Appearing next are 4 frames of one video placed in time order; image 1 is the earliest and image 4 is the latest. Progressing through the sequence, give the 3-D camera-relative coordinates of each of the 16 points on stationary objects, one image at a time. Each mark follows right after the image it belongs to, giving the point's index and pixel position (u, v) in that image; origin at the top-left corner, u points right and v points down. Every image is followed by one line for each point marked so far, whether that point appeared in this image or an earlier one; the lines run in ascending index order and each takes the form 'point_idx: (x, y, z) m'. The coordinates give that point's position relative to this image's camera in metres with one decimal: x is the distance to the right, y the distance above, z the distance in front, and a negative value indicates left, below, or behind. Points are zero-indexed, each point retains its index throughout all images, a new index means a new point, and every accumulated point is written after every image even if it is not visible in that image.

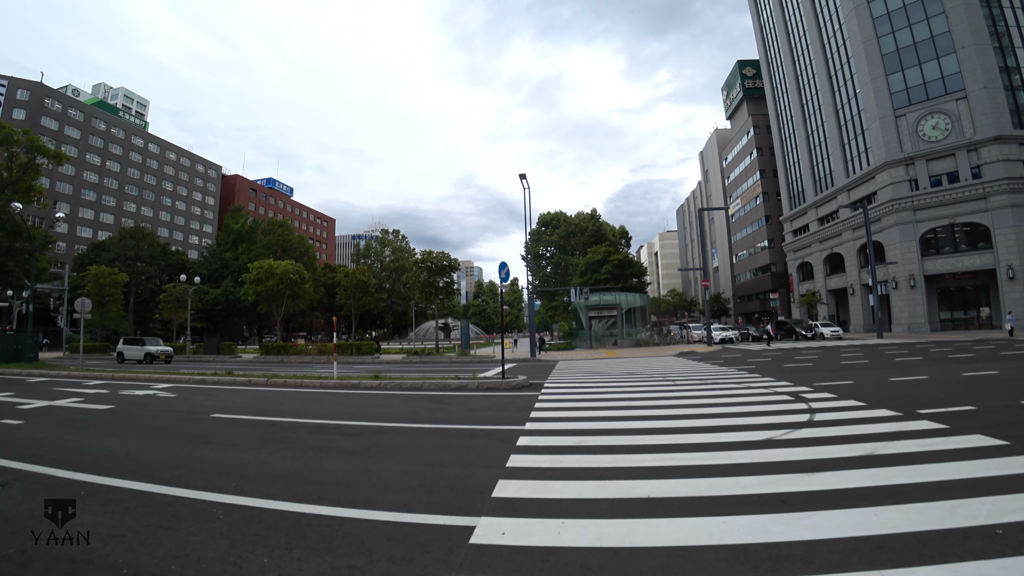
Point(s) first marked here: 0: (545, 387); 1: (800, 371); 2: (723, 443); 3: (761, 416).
0: (+0.8, -2.5, +11.0) m
1: (+8.4, -2.4, +13.1) m
2: (+2.6, -1.9, +5.5) m
3: (+3.9, -2.0, +6.9) m
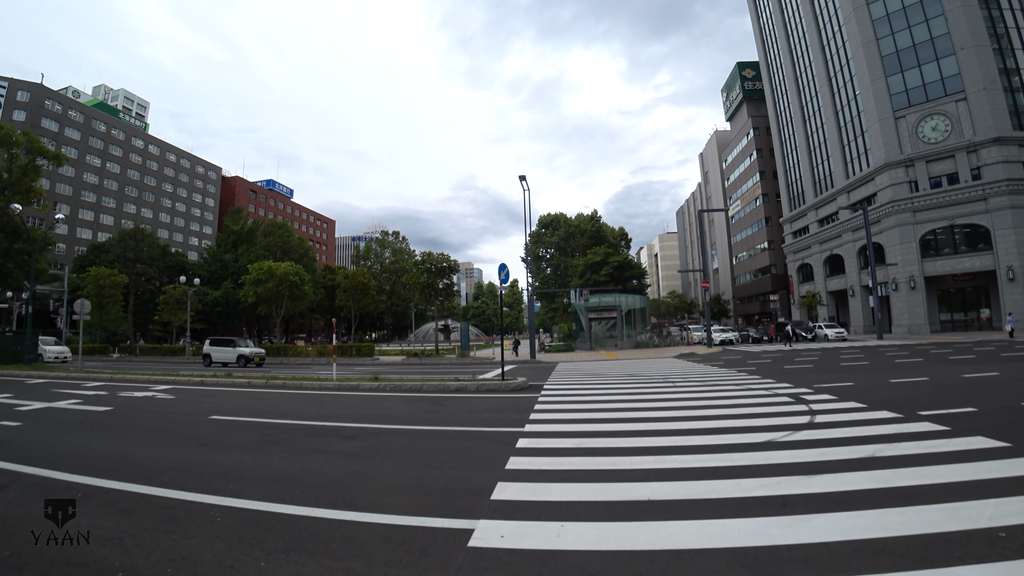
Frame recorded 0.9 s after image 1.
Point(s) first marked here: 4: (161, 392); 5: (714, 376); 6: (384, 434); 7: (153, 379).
0: (+0.8, -2.5, +11.0) m
1: (+8.4, -2.5, +13.1) m
2: (+2.6, -1.9, +5.5) m
3: (+3.9, -2.0, +6.9) m
4: (-8.9, -2.6, +11.3) m
5: (+6.3, -2.7, +13.9) m
6: (-1.9, -2.2, +6.6) m
7: (-10.9, -2.8, +13.6) m
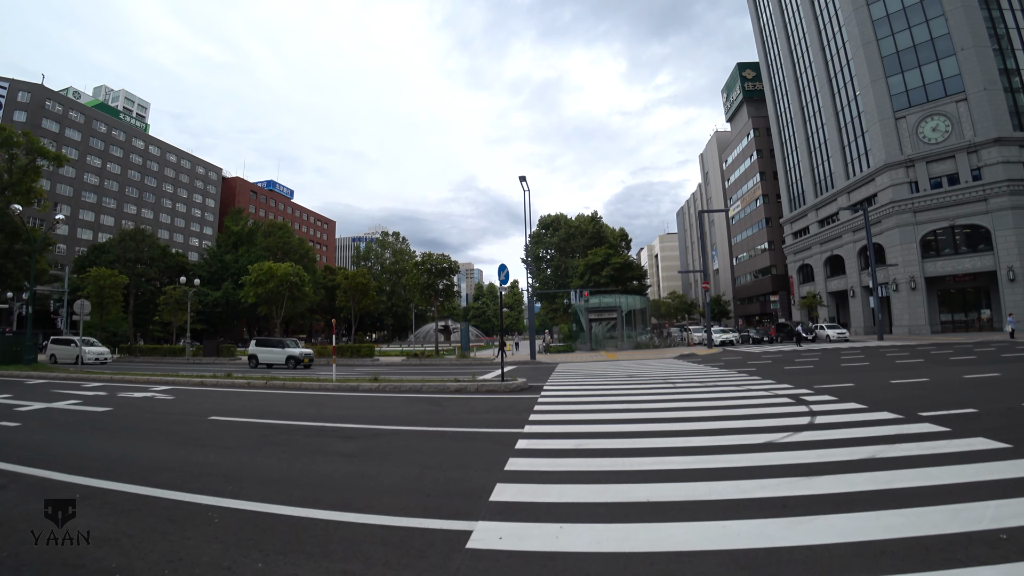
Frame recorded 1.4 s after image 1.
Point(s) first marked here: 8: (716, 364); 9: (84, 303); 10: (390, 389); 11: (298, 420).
0: (+0.8, -2.5, +10.9) m
1: (+8.4, -2.5, +13.1) m
2: (+2.6, -1.9, +5.5) m
3: (+3.8, -2.0, +6.9) m
4: (-8.9, -2.6, +11.3) m
5: (+6.3, -2.8, +13.9) m
6: (-1.9, -2.2, +6.6) m
7: (-10.9, -2.8, +13.6) m
8: (+7.9, -2.9, +17.3) m
9: (-18.6, -0.7, +19.4) m
10: (-2.9, -2.4, +10.5) m
11: (-3.8, -2.3, +7.9) m
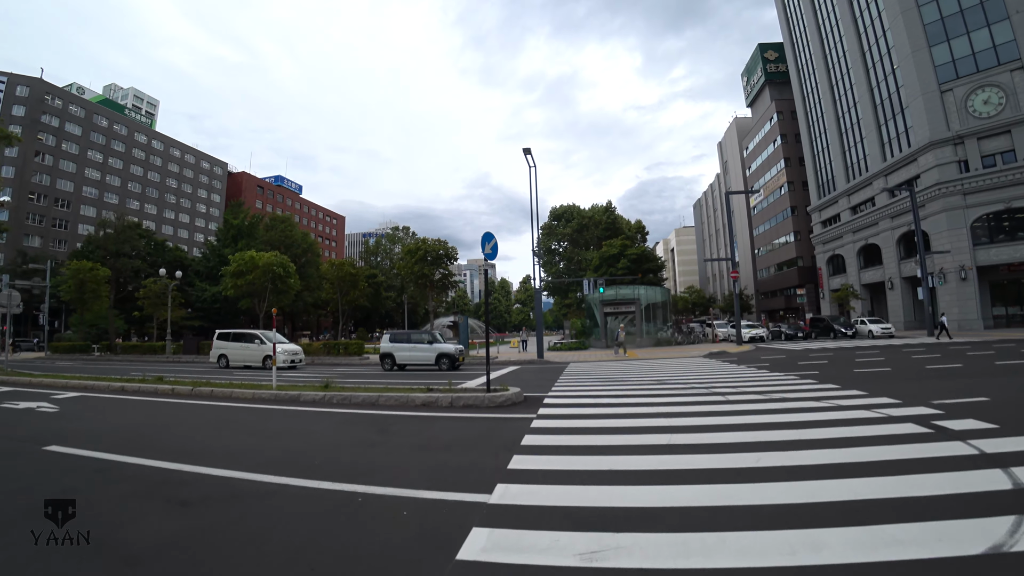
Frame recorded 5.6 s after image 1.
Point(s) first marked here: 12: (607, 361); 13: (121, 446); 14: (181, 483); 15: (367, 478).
0: (+0.6, -2.1, +8.2) m
1: (+8.3, -2.0, +10.2) m
2: (+2.2, -1.6, +2.7) m
3: (+3.5, -1.6, +4.1) m
4: (-9.1, -2.3, +8.9) m
5: (+6.2, -2.3, +11.1) m
6: (-2.2, -1.8, +3.9) m
7: (-11.0, -2.4, +11.3) m
8: (+7.9, -2.5, +14.4) m
9: (-18.5, -0.3, +17.3) m
10: (-3.0, -2.0, +7.9) m
11: (-4.1, -2.0, +5.4) m
12: (+4.2, -3.2, +19.6) m
13: (-5.1, -2.0, +5.9) m
14: (-3.1, -1.9, +4.5) m
15: (-1.4, -1.8, +4.5) m
